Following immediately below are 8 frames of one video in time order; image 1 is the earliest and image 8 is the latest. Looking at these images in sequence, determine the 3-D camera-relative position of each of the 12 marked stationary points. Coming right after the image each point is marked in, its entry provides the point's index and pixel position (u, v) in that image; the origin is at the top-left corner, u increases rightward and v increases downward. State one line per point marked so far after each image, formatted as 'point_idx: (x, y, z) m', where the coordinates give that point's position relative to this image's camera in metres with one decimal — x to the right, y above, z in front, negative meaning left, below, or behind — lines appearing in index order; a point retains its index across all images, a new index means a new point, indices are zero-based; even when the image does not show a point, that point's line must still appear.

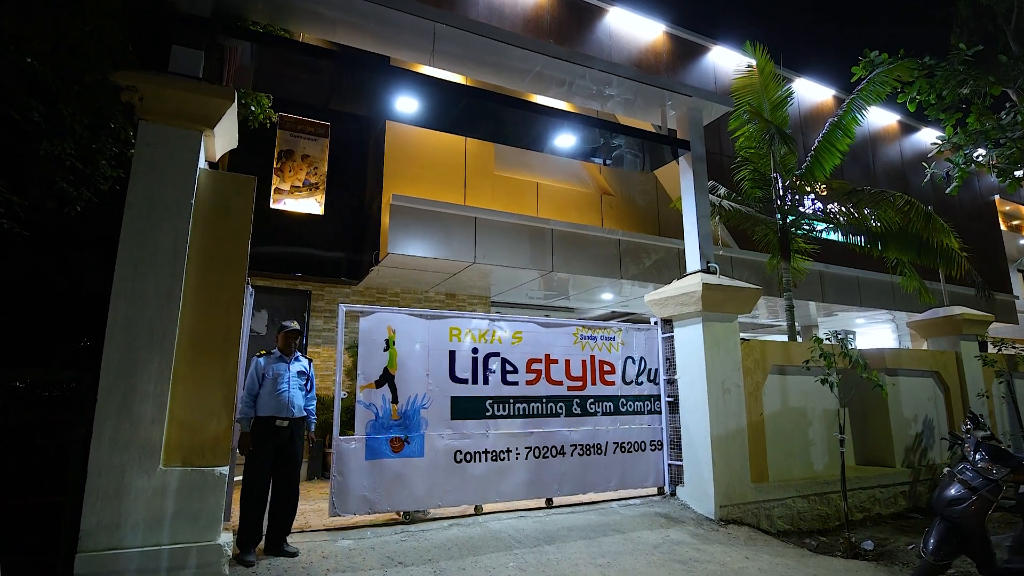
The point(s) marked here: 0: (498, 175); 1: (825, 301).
0: (-0.2, +1.6, +8.3) m
1: (+5.9, -0.2, +10.8) m
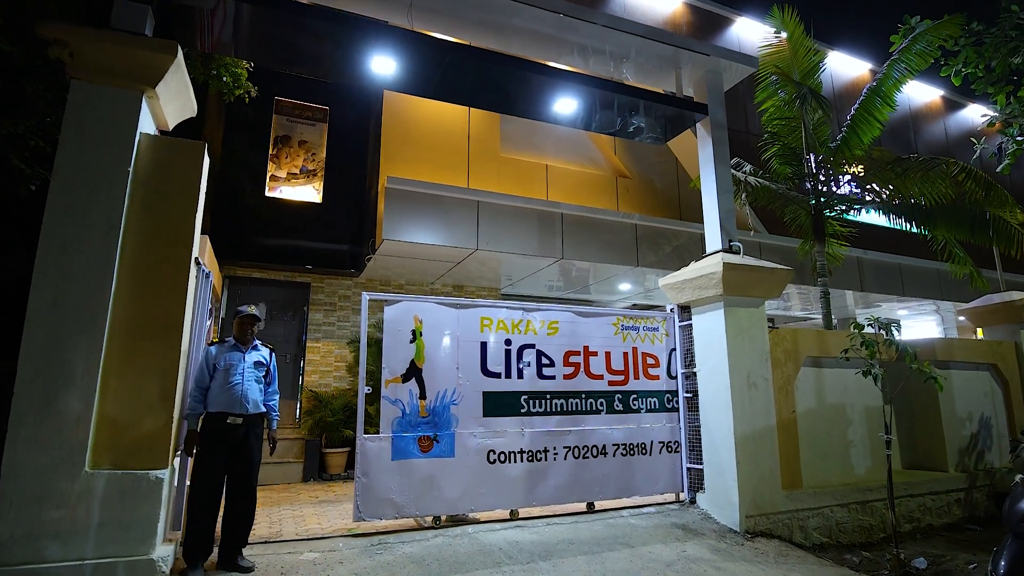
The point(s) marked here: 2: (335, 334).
0: (-0.1, +1.8, +7.8) m
1: (+6.1, 0.0, +10.0) m
2: (-2.6, -0.7, +8.3) m
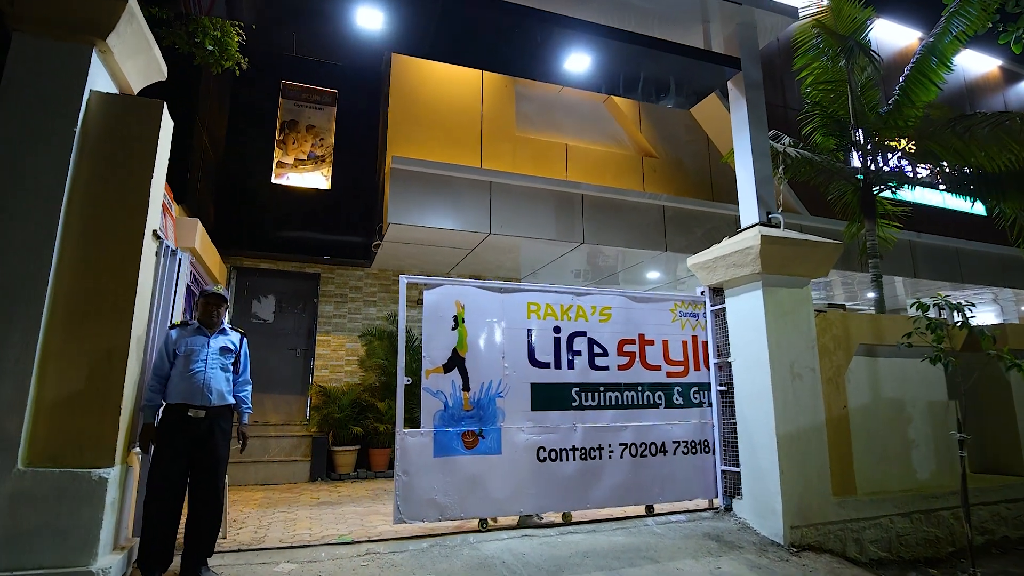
0: (+0.1, +1.9, +7.3) m
1: (+6.4, +0.2, +9.1) m
2: (-2.3, -0.5, +7.9) m
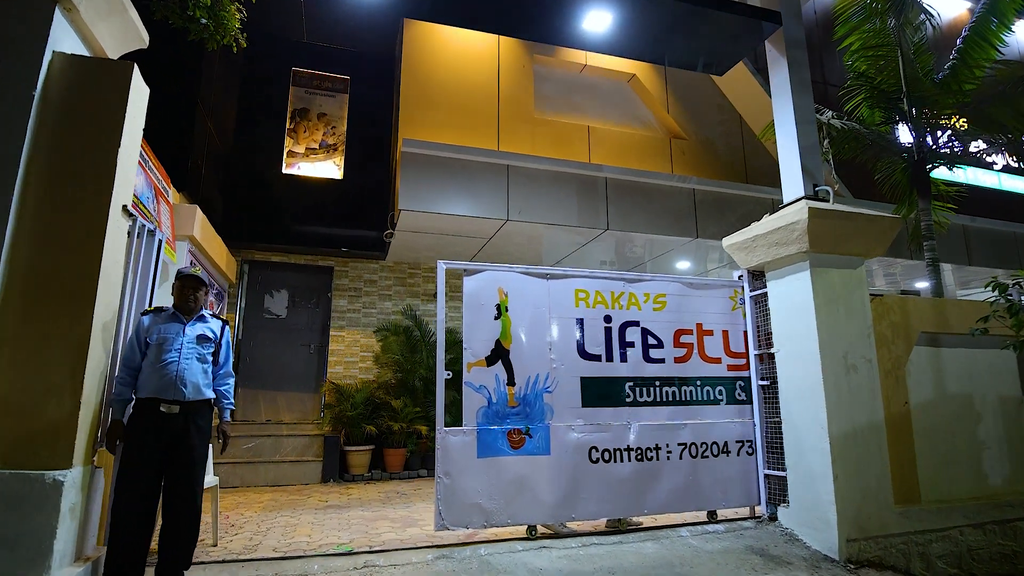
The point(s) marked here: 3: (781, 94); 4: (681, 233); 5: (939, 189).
0: (+0.3, +2.0, +6.9) m
1: (+6.8, +0.4, +8.4) m
2: (-2.0, -0.4, +7.6) m
3: (+2.0, +1.4, +4.3) m
4: (+2.0, +0.6, +6.7) m
5: (+4.8, +1.1, +6.5) m
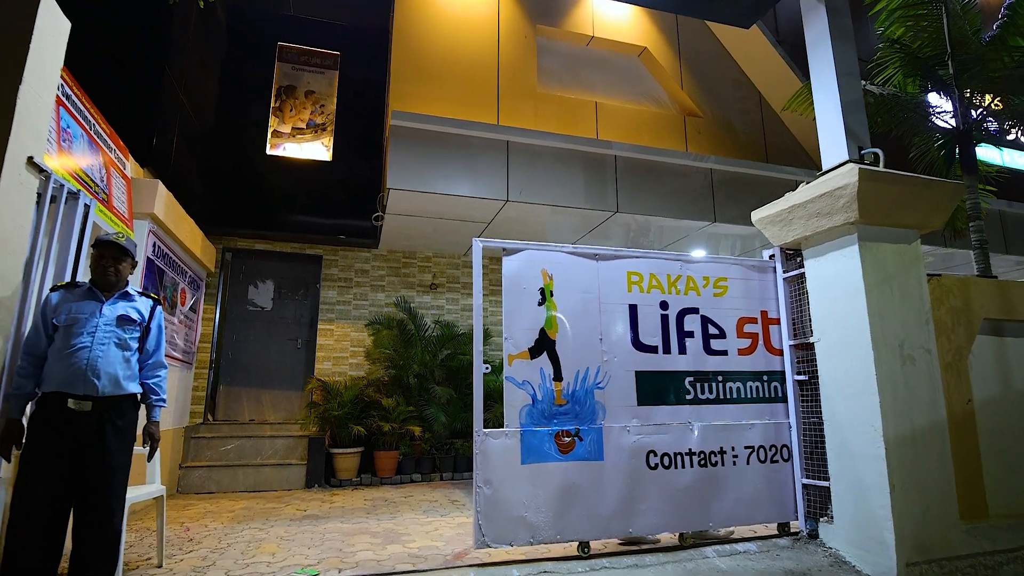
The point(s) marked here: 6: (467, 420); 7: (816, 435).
0: (+0.4, +2.1, +6.3) m
1: (+6.8, +0.5, +7.8) m
2: (-2.0, -0.3, +7.1) m
3: (+2.0, +1.6, +3.7) m
4: (+2.0, +0.8, +6.2) m
5: (+4.8, +1.3, +5.9) m
6: (-0.5, -1.5, +6.5) m
7: (+1.8, -0.9, +3.5) m
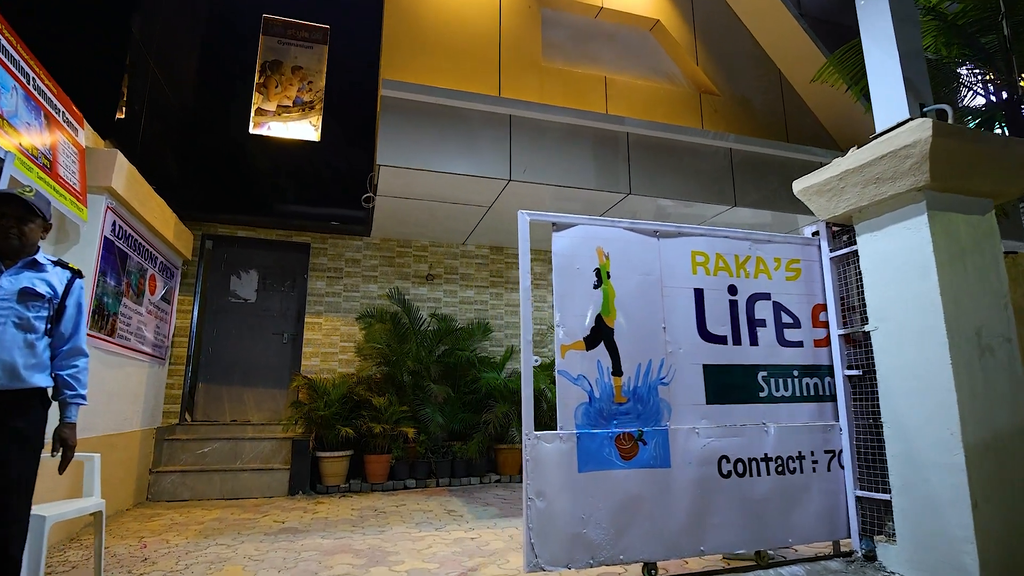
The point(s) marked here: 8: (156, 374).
0: (+0.4, +2.3, +5.9) m
1: (+6.8, +0.6, +7.3) m
2: (-2.0, -0.2, +6.6) m
3: (+2.0, +1.7, +3.2) m
4: (+2.0, +0.9, +5.7) m
5: (+4.8, +1.4, +5.4) m
6: (-0.5, -1.4, +6.0) m
7: (+1.9, -0.8, +3.0) m
8: (-3.3, -0.8, +5.3) m
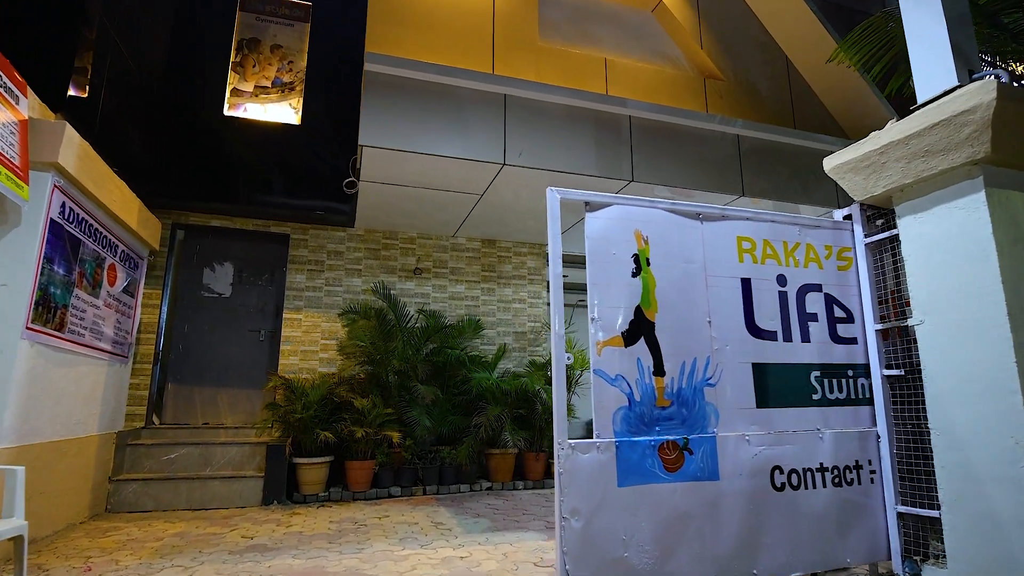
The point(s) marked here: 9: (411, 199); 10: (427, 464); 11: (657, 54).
0: (+0.3, +2.3, +5.5) m
1: (+6.7, +0.6, +7.1) m
2: (-2.1, -0.2, +6.2) m
3: (+2.0, +1.7, +2.9) m
4: (+2.0, +0.9, +5.4) m
5: (+4.8, +1.4, +5.1) m
6: (-0.6, -1.3, +5.6) m
7: (+1.8, -0.7, +2.6) m
8: (-3.4, -0.7, +4.9) m
9: (-1.0, +0.9, +5.6) m
10: (-0.8, -1.7, +5.5) m
11: (+1.6, +2.5, +6.1) m
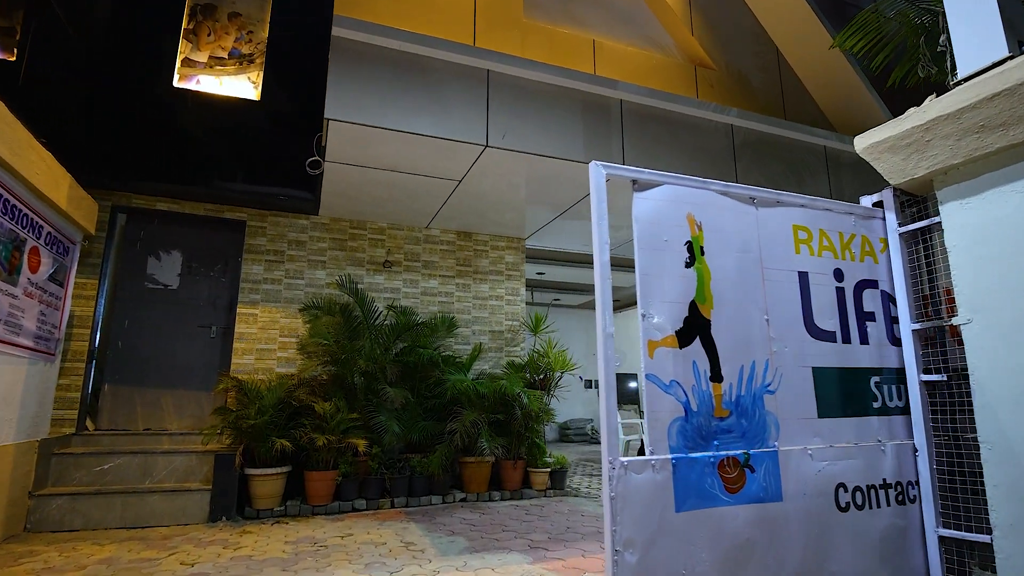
0: (+0.2, +2.3, +5.1) m
1: (+6.5, +0.6, +7.0) m
2: (-2.3, -0.1, +5.7) m
3: (+2.0, +1.7, +2.6) m
4: (+1.8, +0.9, +5.1) m
5: (+4.6, +1.4, +5.0) m
6: (-0.8, -1.3, +5.2) m
7: (+1.8, -0.7, +2.3) m
8: (-3.5, -0.6, +4.3) m
9: (-1.2, +0.9, +5.2) m
10: (-1.0, -1.6, +5.1) m
11: (+1.4, +2.5, +5.8) m
